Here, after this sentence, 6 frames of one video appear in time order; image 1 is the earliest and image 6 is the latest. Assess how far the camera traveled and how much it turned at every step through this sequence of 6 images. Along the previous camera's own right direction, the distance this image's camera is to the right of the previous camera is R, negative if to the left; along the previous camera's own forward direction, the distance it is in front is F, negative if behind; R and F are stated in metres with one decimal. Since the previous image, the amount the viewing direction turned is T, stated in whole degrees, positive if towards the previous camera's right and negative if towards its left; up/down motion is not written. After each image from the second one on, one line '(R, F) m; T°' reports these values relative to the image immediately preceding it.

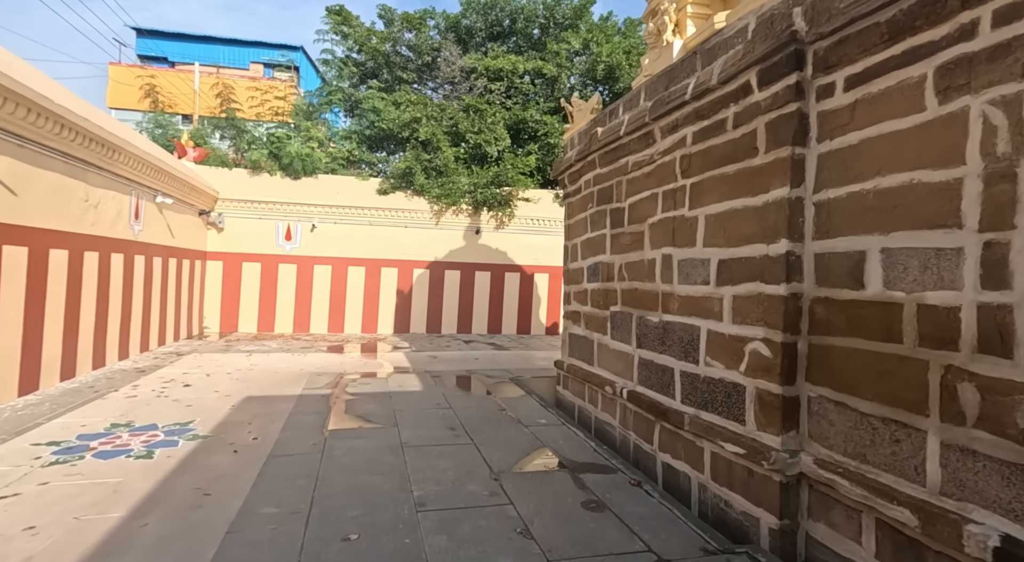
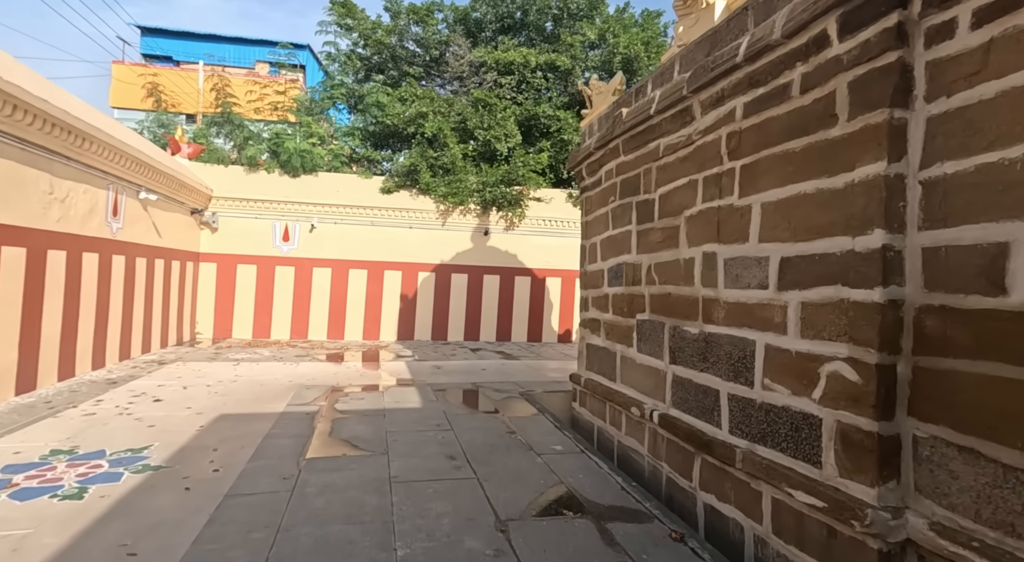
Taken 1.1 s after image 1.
(0.0, +0.6) m; -1°
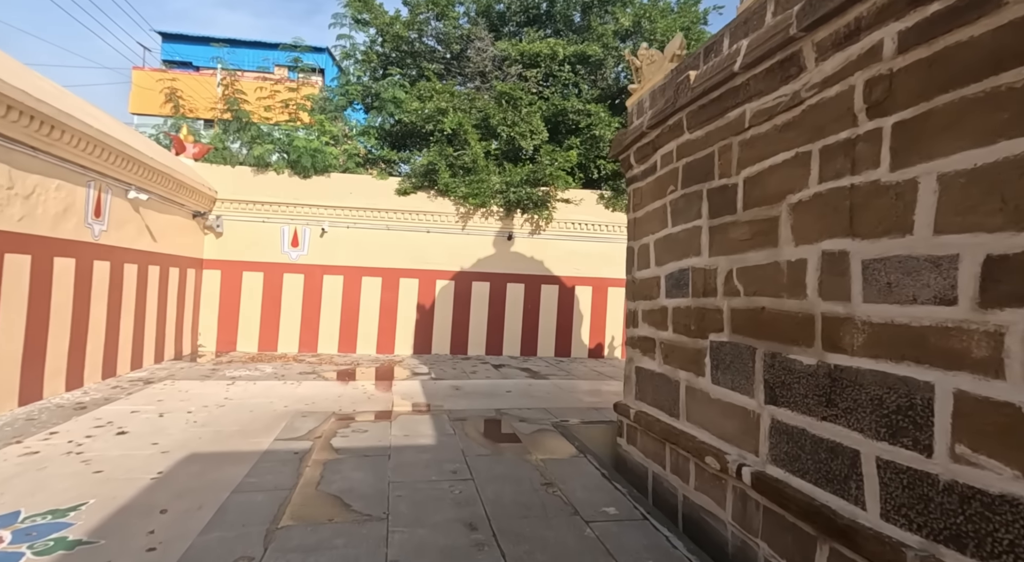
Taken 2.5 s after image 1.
(-0.1, +0.8) m; -2°
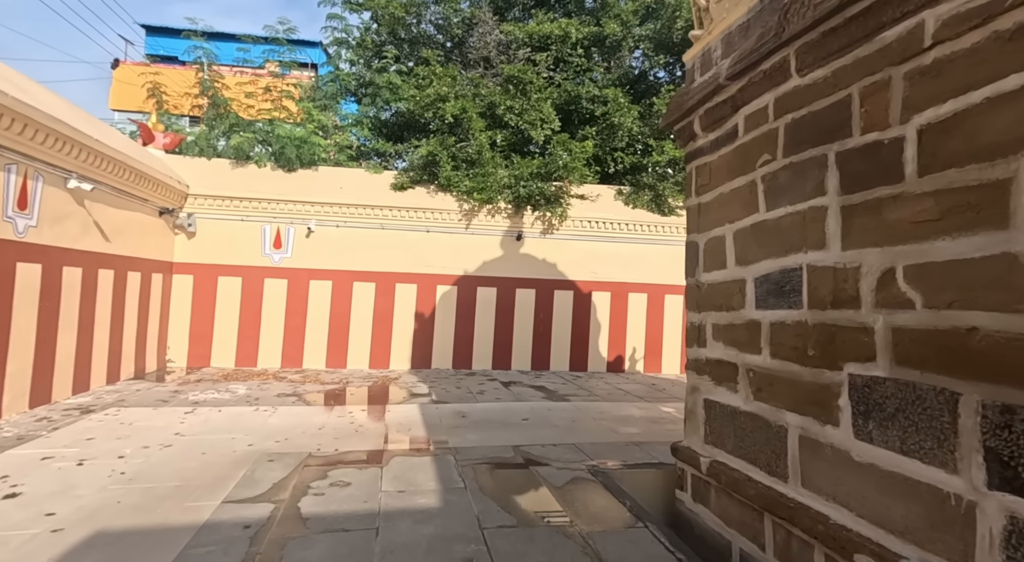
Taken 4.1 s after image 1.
(-0.2, +1.0) m; 0°
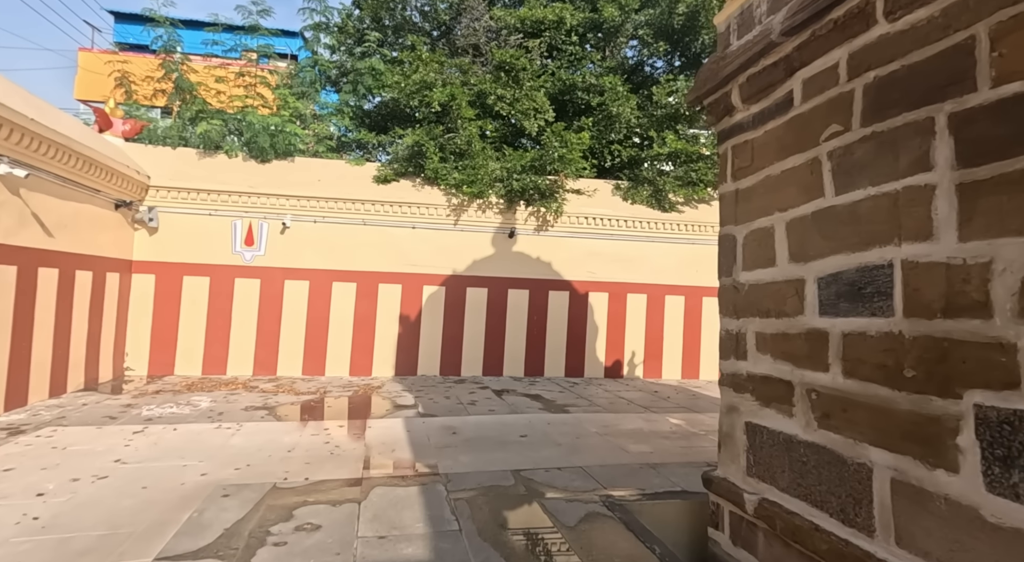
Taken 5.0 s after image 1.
(-0.1, +0.5) m; +2°
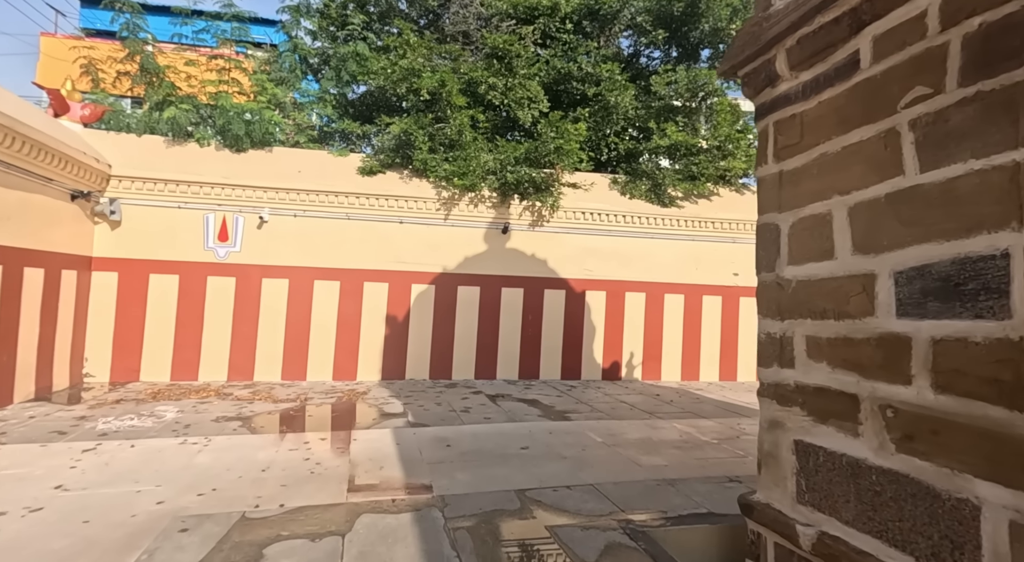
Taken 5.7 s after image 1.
(-0.1, +0.4) m; +2°
